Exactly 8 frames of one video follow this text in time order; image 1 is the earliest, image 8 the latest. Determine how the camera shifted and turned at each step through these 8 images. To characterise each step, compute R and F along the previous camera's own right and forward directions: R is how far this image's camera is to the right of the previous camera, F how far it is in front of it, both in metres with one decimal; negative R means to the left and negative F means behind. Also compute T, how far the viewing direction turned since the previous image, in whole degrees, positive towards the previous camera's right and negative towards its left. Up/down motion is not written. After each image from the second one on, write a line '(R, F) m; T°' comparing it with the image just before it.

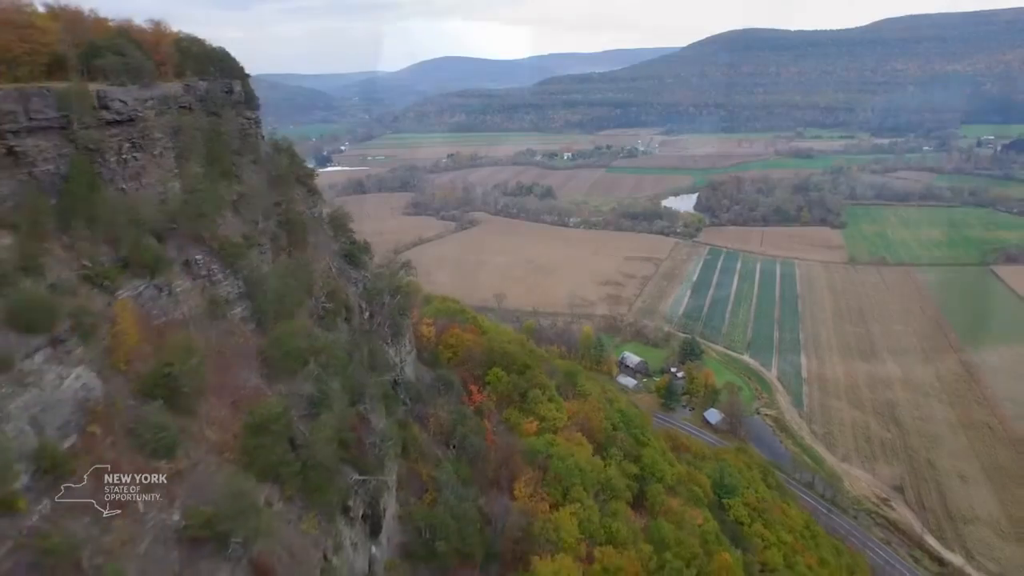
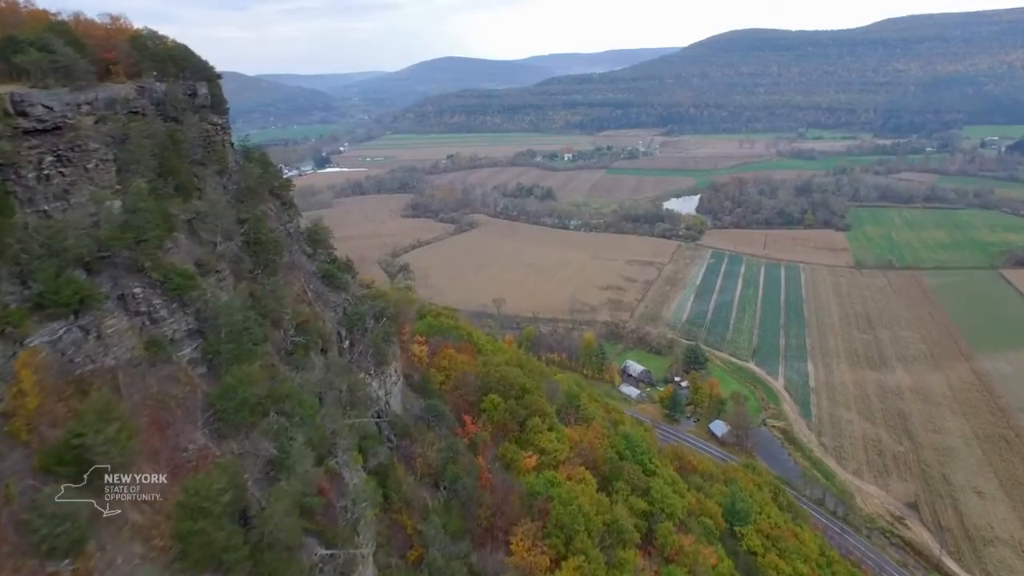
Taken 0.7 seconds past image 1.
(+0.1, +1.2) m; 0°
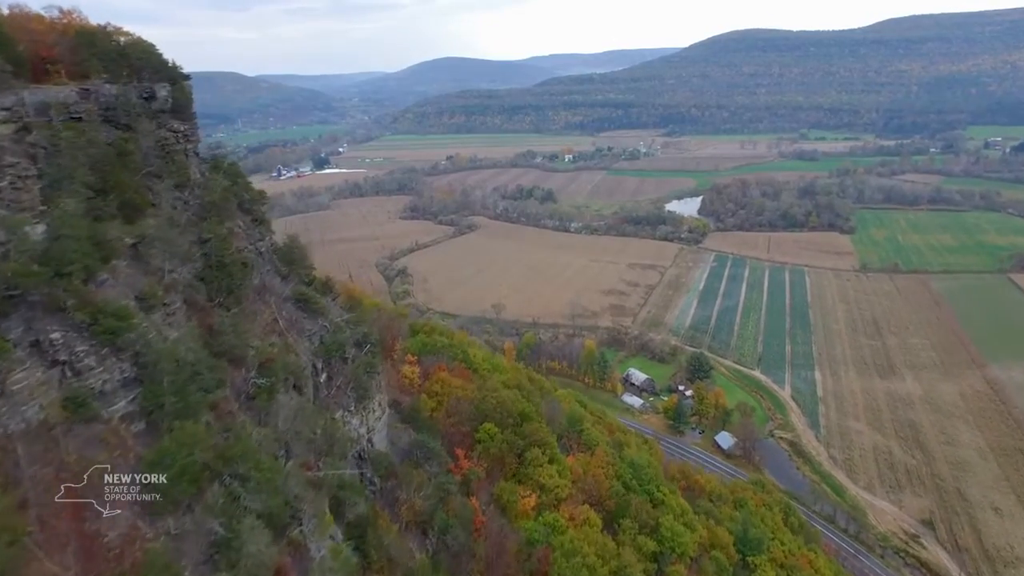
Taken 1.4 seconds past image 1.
(+0.1, +1.1) m; 0°
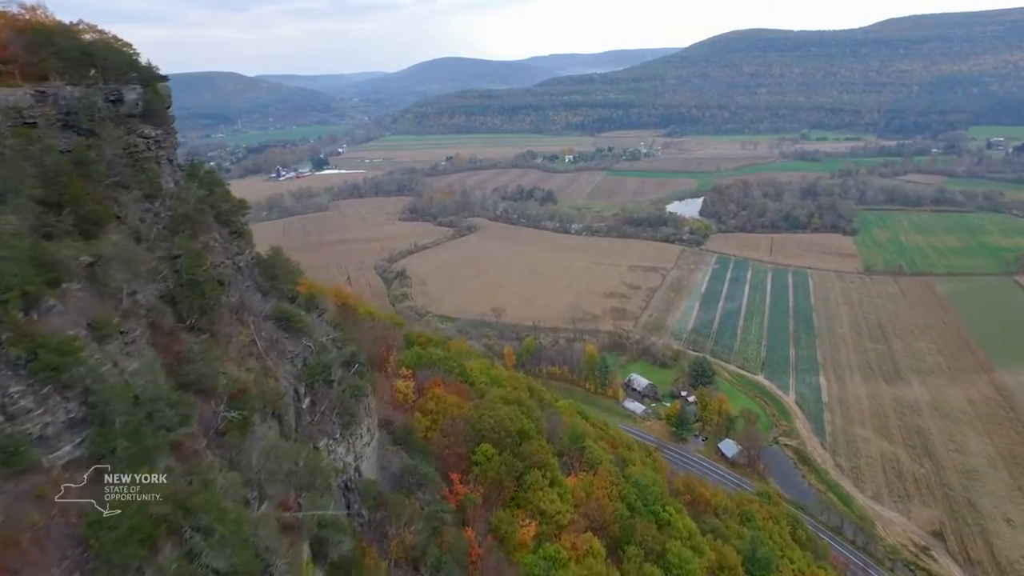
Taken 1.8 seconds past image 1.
(0.0, +0.7) m; 0°
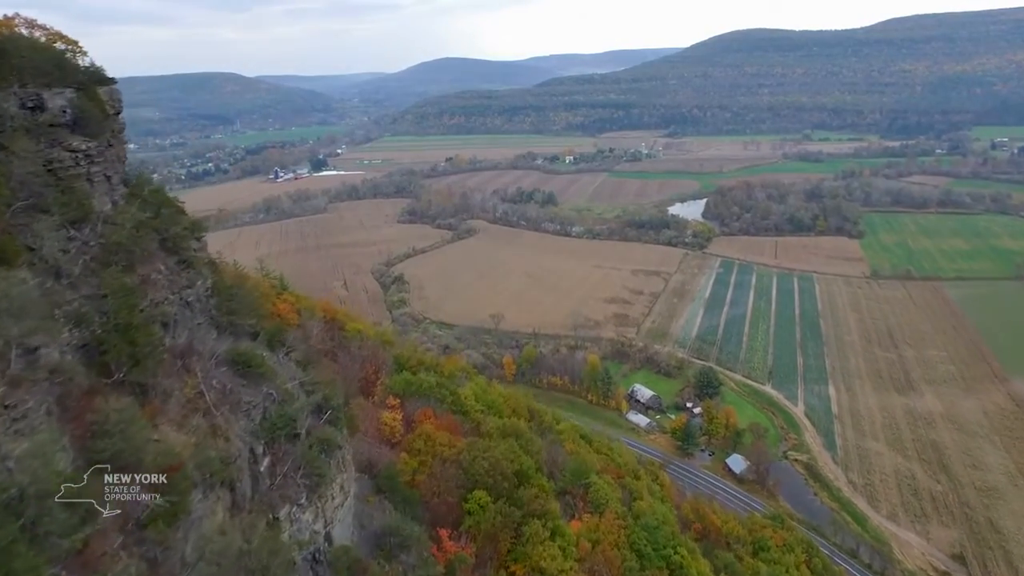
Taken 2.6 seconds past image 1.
(+0.1, +1.3) m; 0°
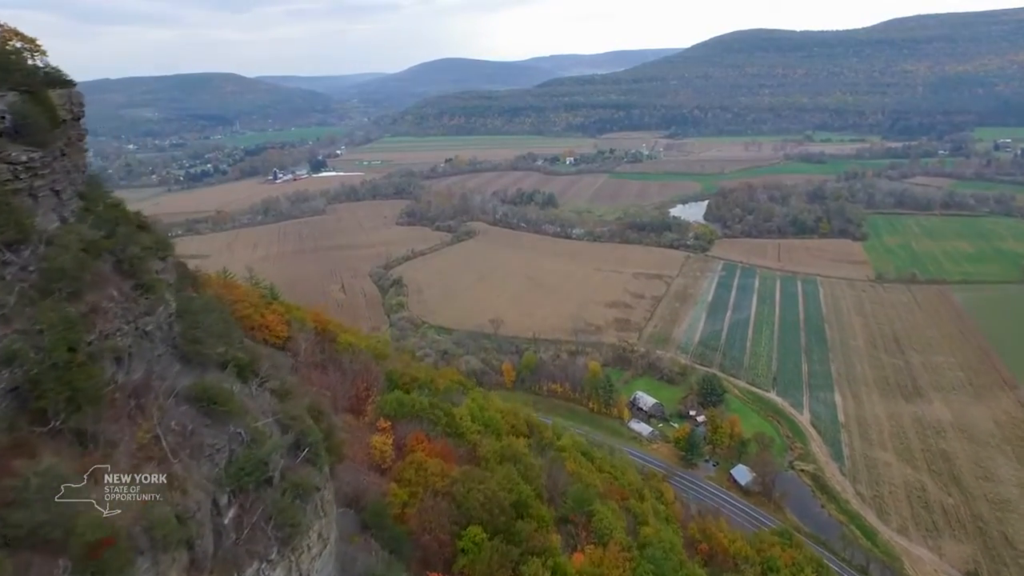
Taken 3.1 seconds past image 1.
(0.0, +0.8) m; 0°
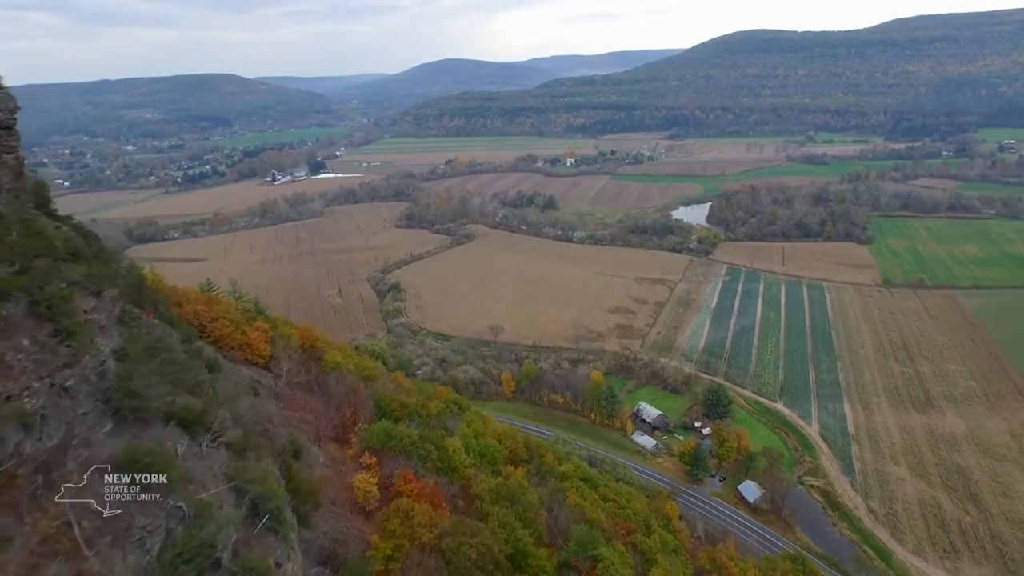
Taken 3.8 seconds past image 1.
(+0.1, +1.1) m; 0°
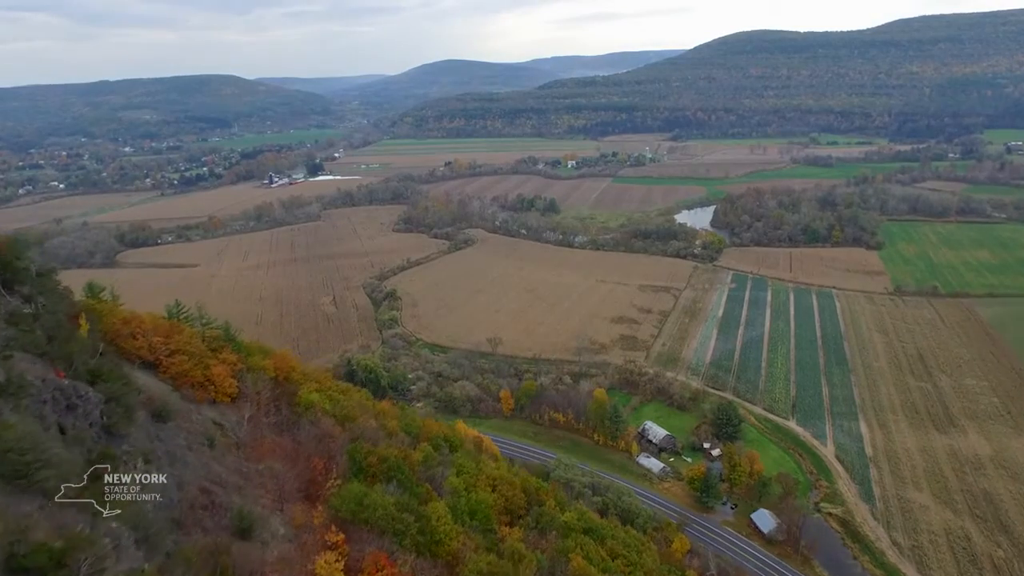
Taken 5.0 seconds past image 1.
(+0.1, +1.9) m; 0°
